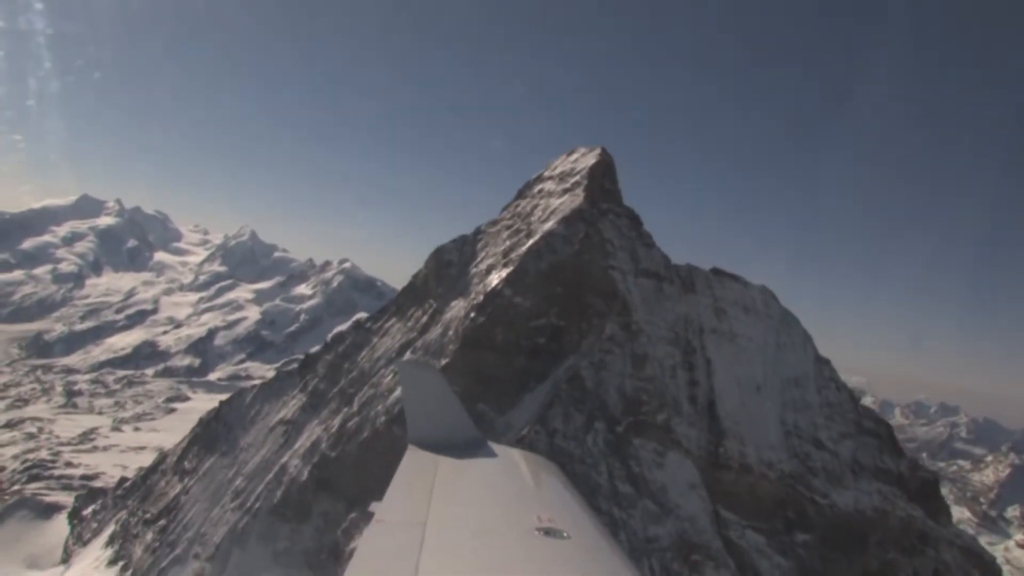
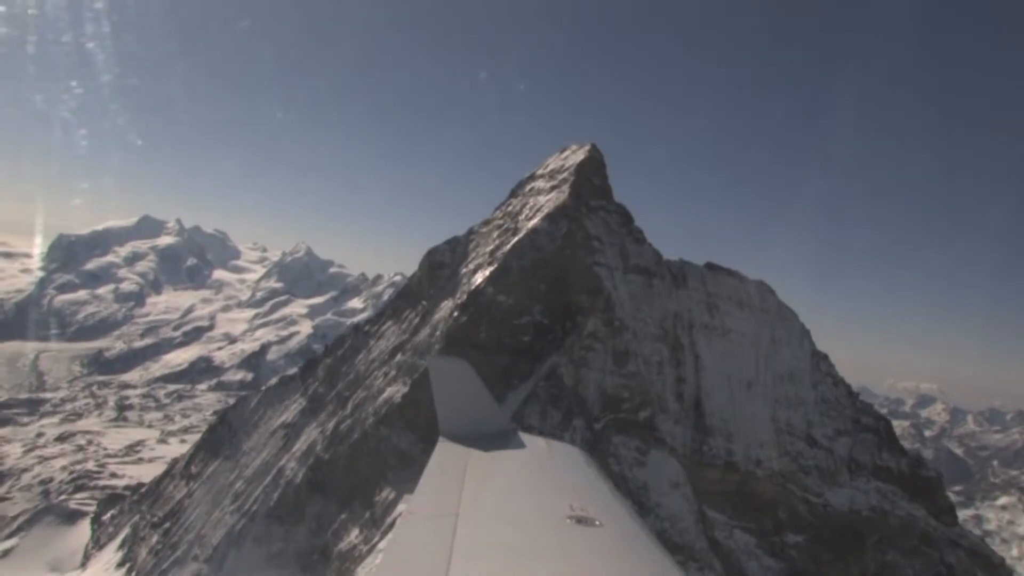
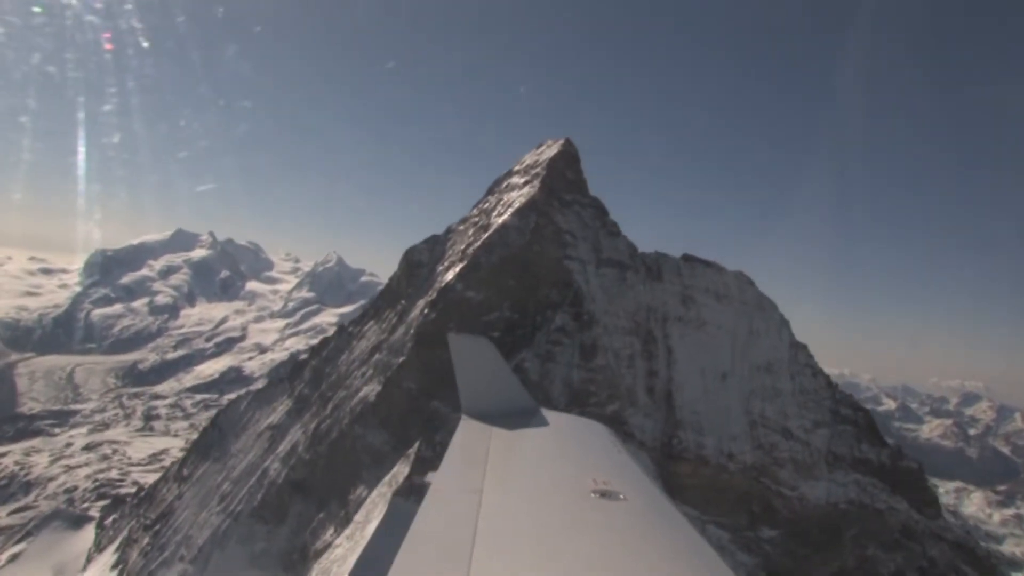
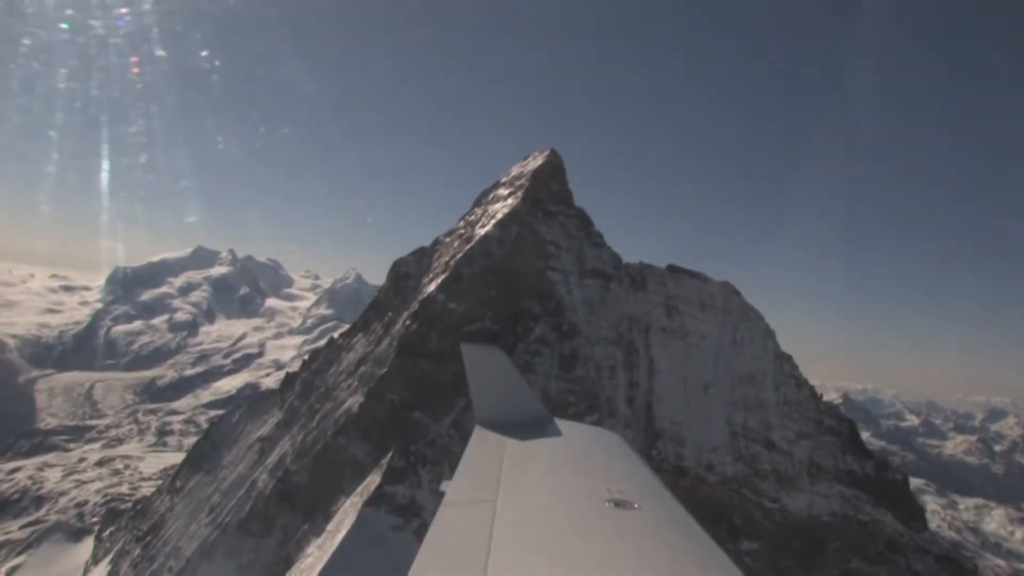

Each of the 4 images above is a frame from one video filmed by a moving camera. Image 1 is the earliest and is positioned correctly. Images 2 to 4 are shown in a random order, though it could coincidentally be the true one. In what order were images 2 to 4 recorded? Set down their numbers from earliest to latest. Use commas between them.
2, 3, 4
